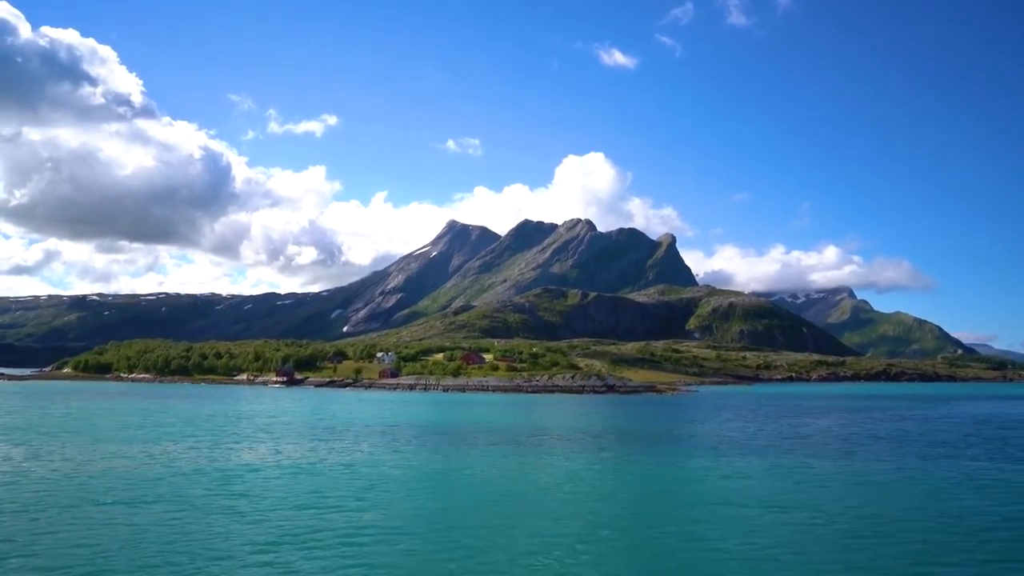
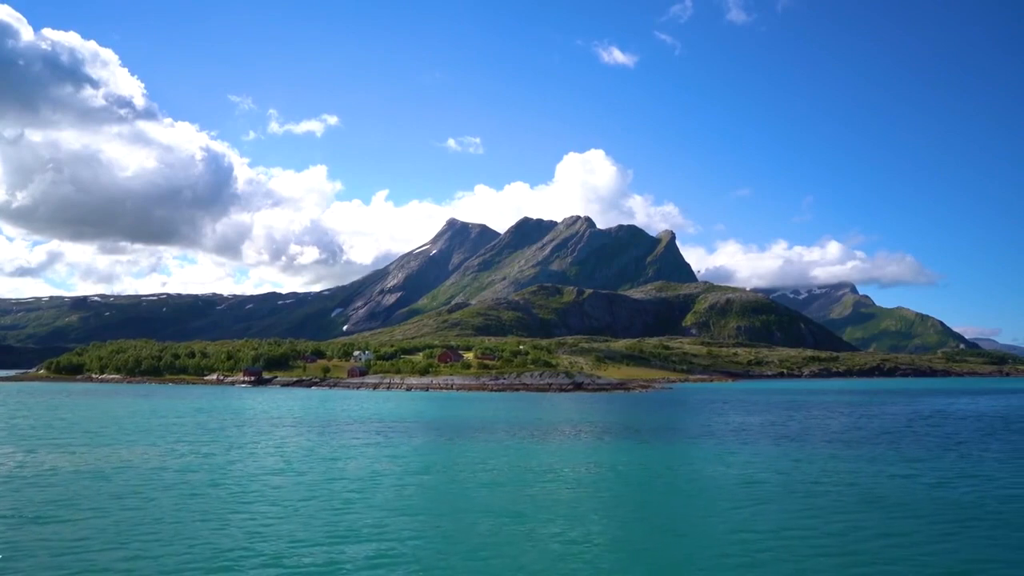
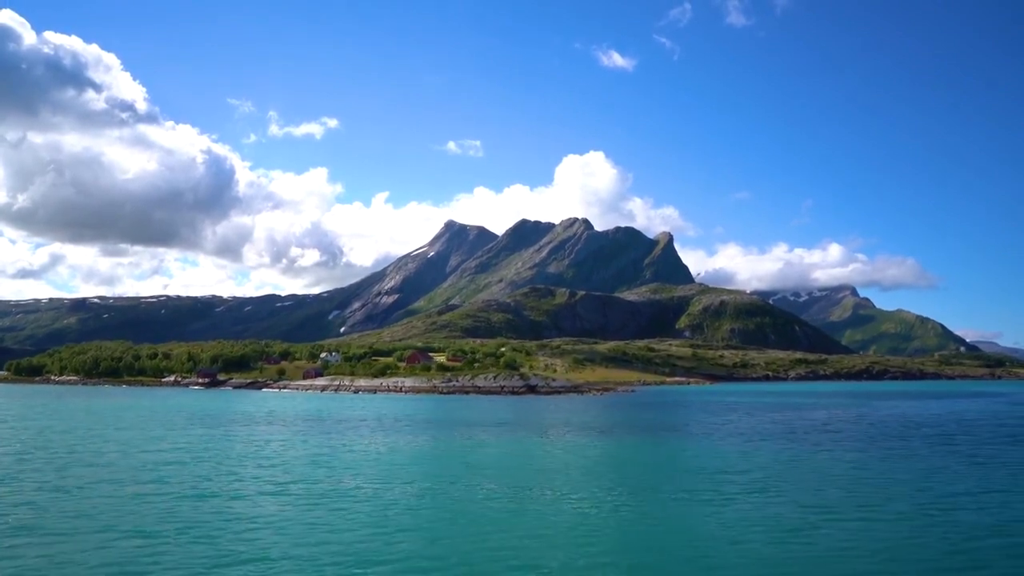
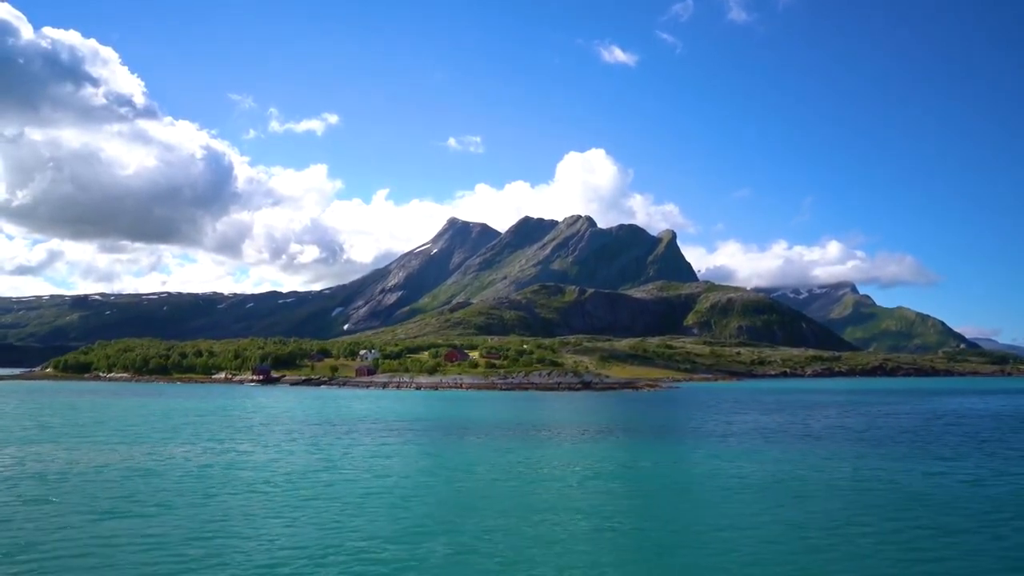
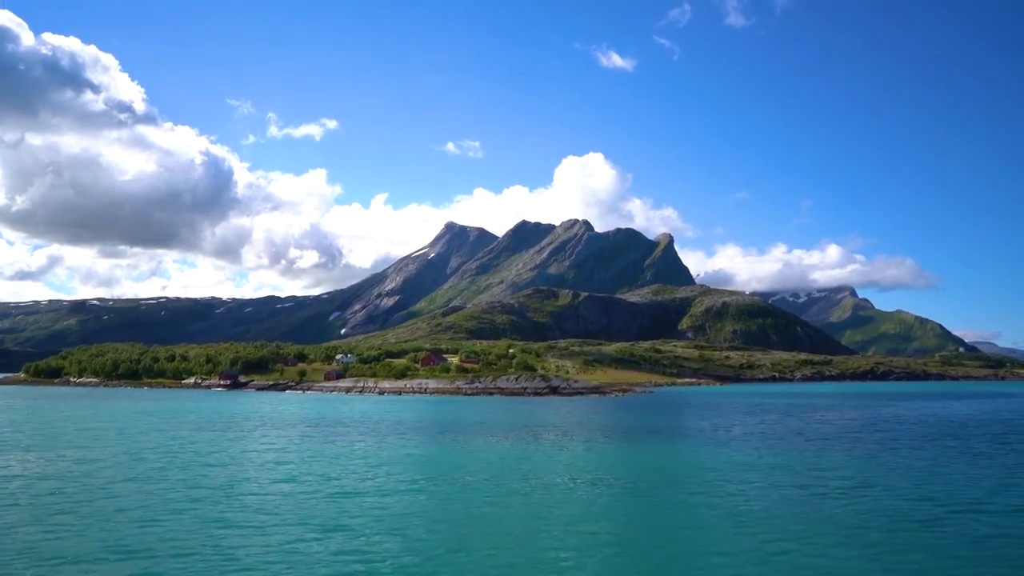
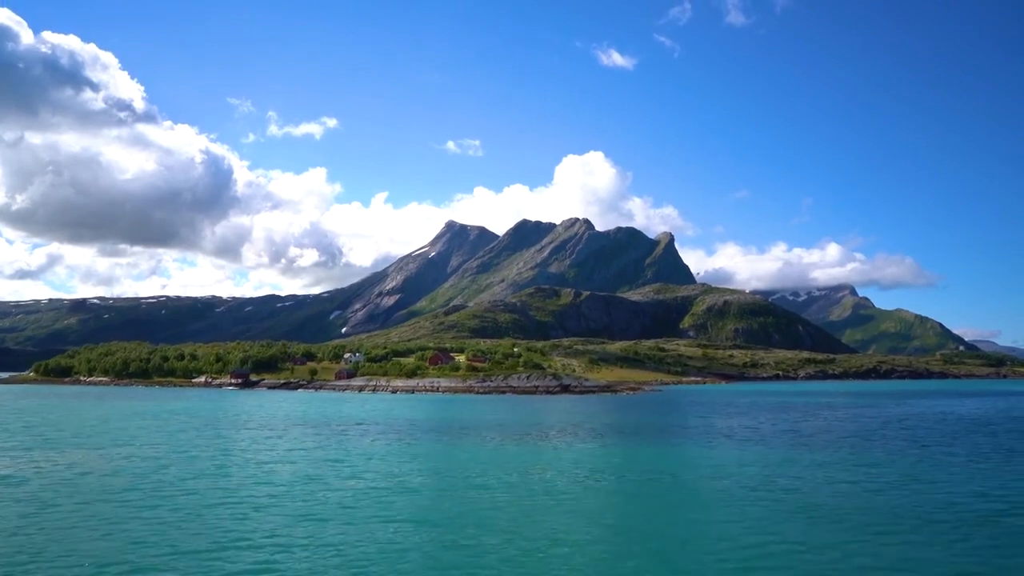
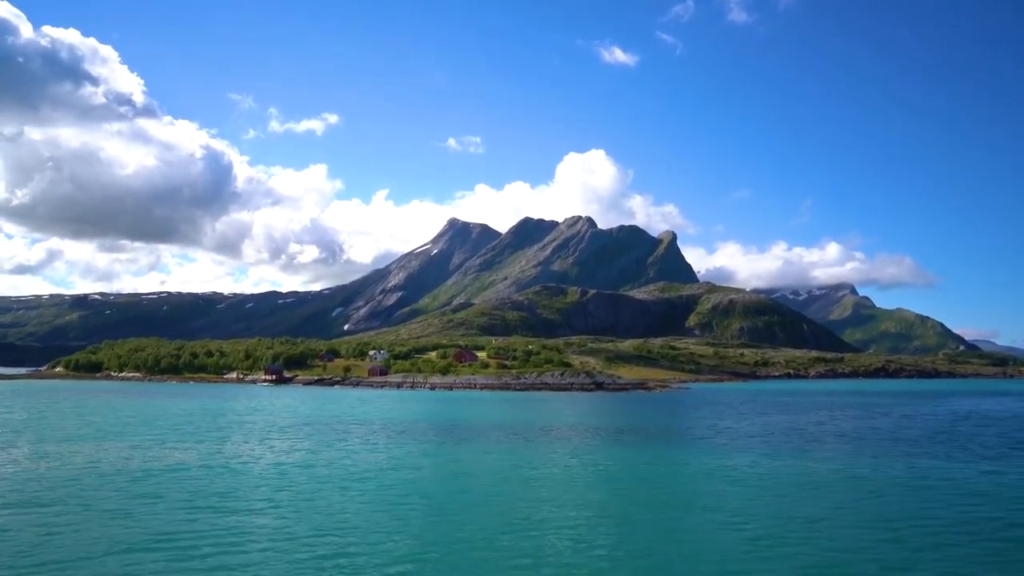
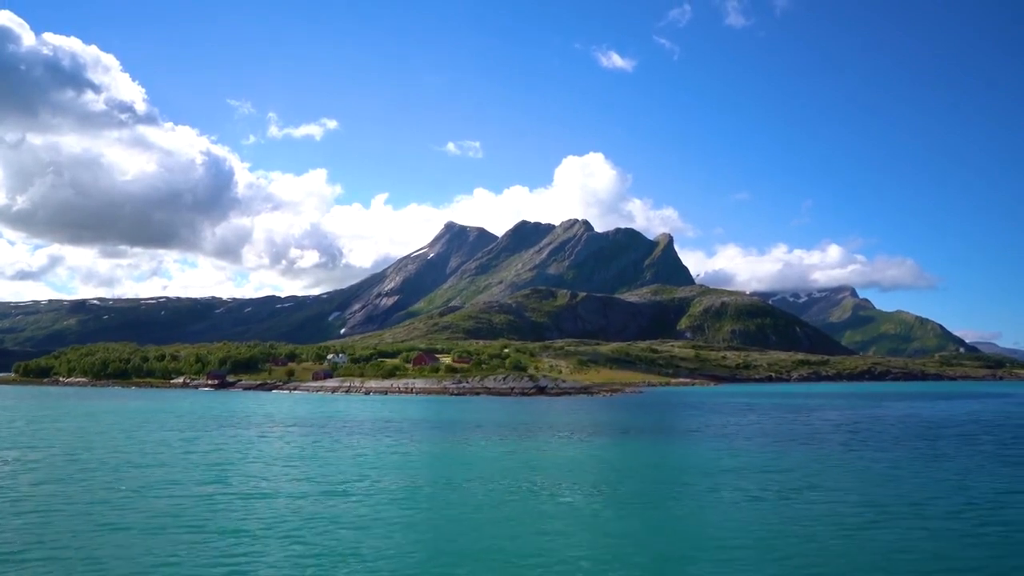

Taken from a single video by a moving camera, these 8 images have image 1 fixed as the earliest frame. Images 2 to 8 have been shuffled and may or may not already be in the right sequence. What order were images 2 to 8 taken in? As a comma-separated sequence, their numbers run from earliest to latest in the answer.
7, 4, 2, 6, 5, 8, 3
